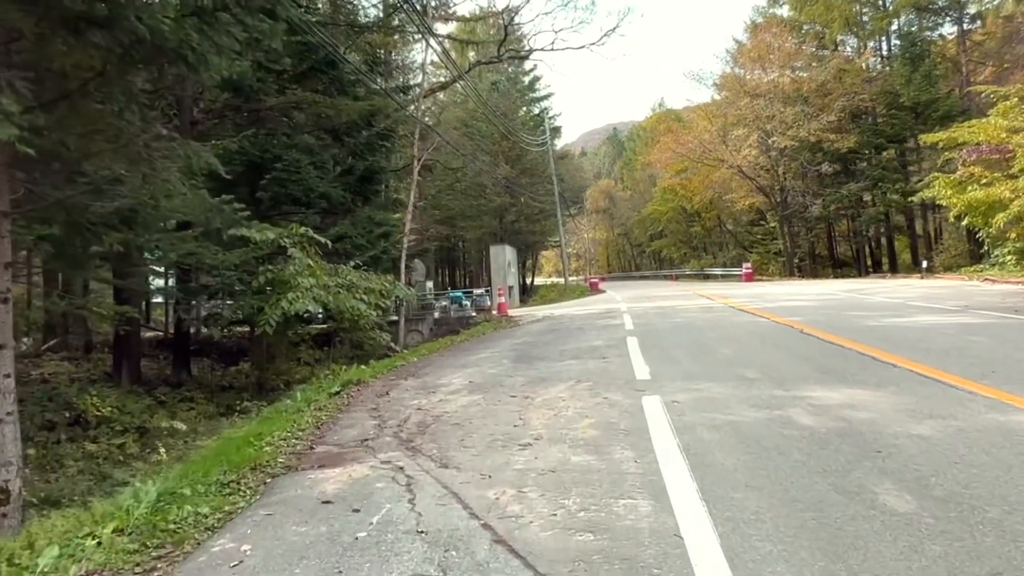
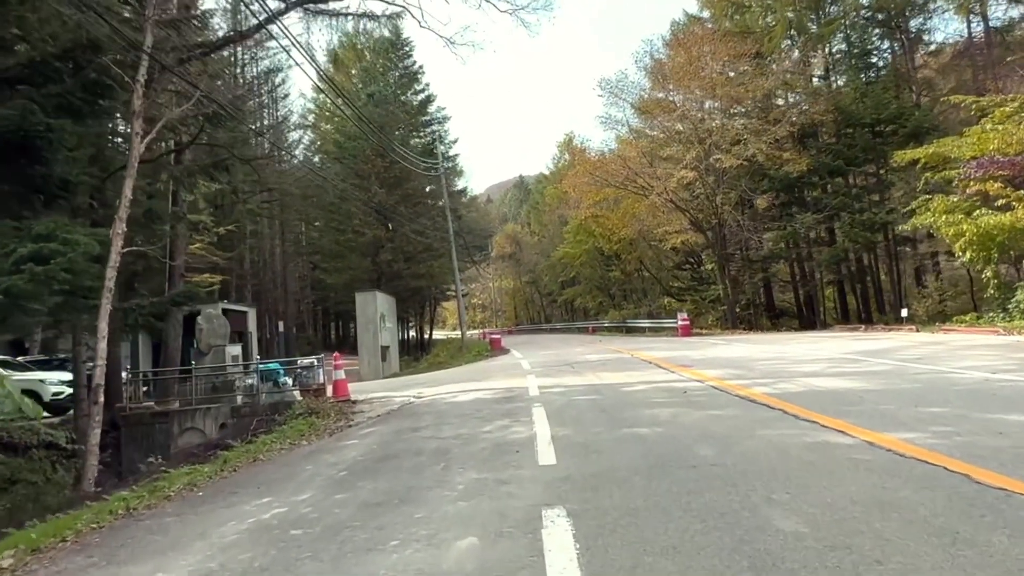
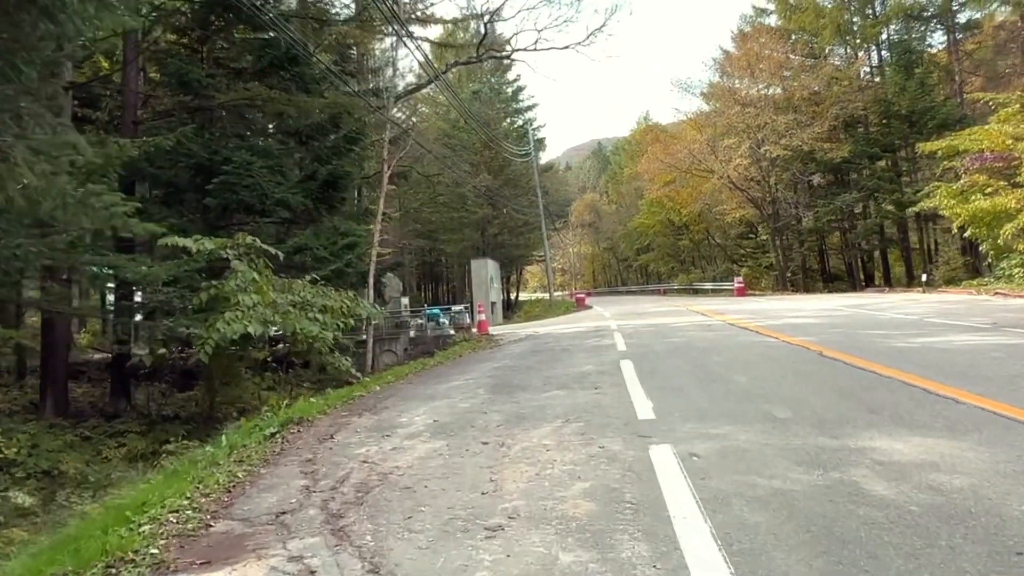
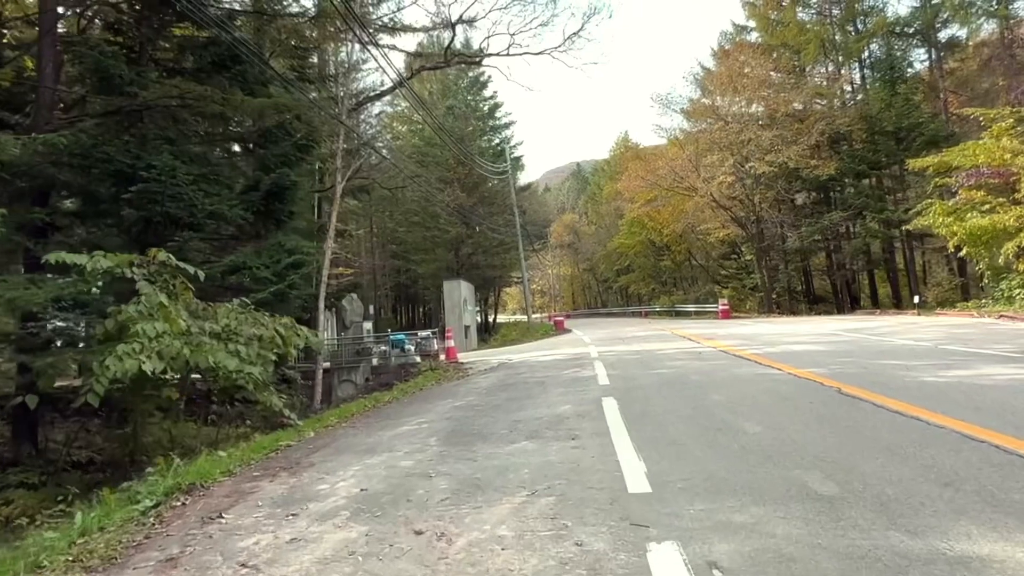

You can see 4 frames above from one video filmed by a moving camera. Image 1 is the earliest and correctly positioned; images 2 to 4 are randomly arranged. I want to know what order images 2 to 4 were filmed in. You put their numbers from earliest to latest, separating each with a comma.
3, 4, 2
